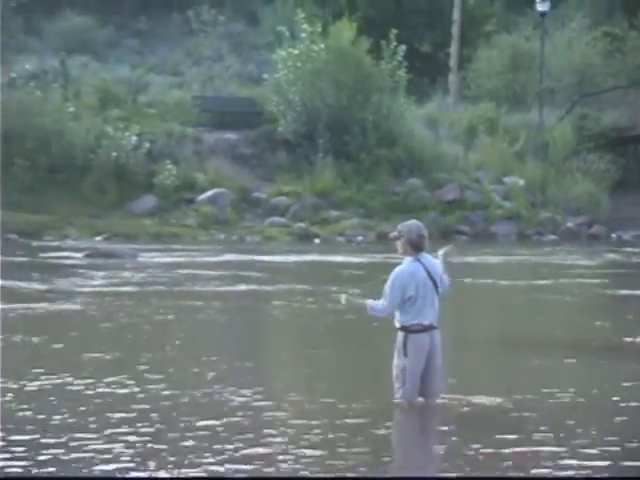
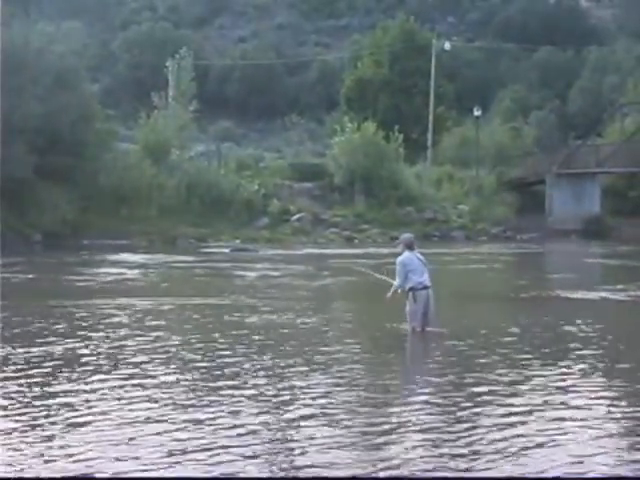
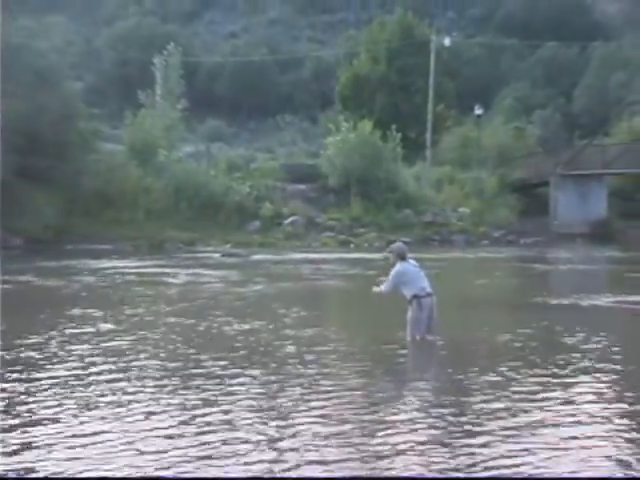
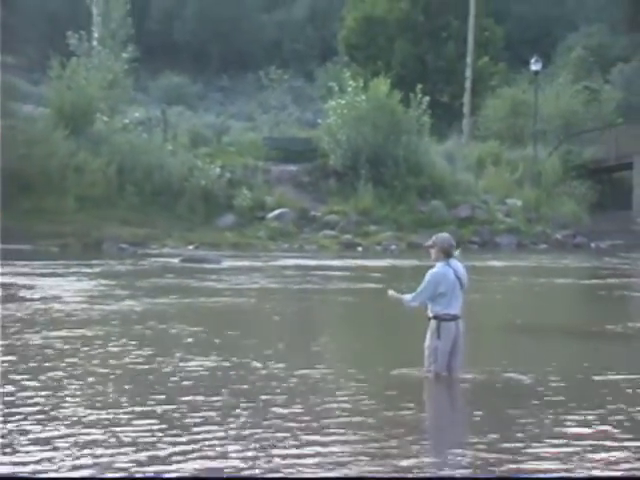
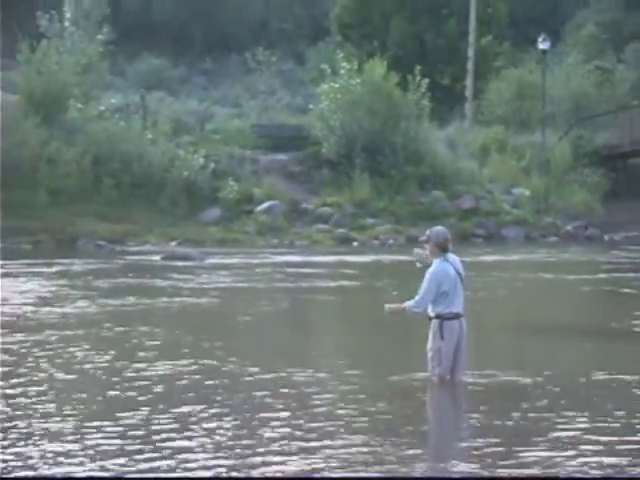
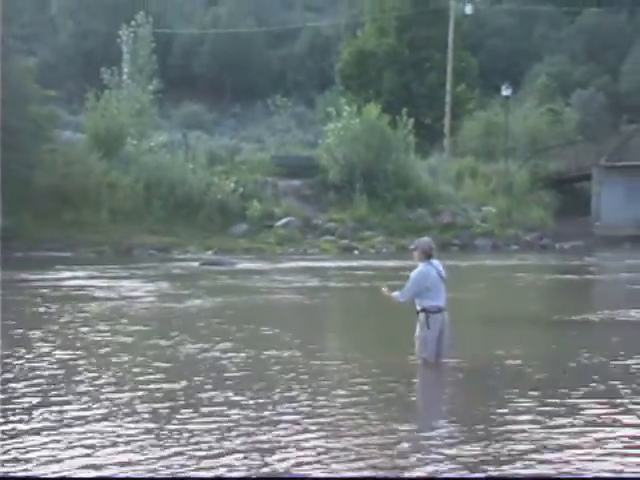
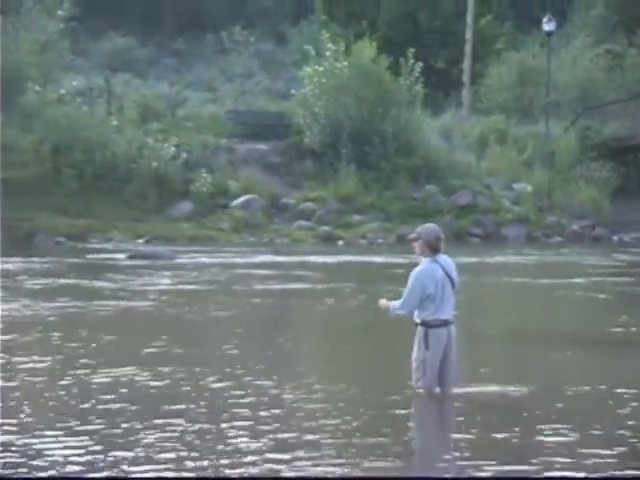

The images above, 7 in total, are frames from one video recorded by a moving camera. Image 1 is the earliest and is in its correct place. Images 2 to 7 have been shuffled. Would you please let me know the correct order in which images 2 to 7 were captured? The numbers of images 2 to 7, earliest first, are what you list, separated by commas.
7, 5, 4, 6, 3, 2
